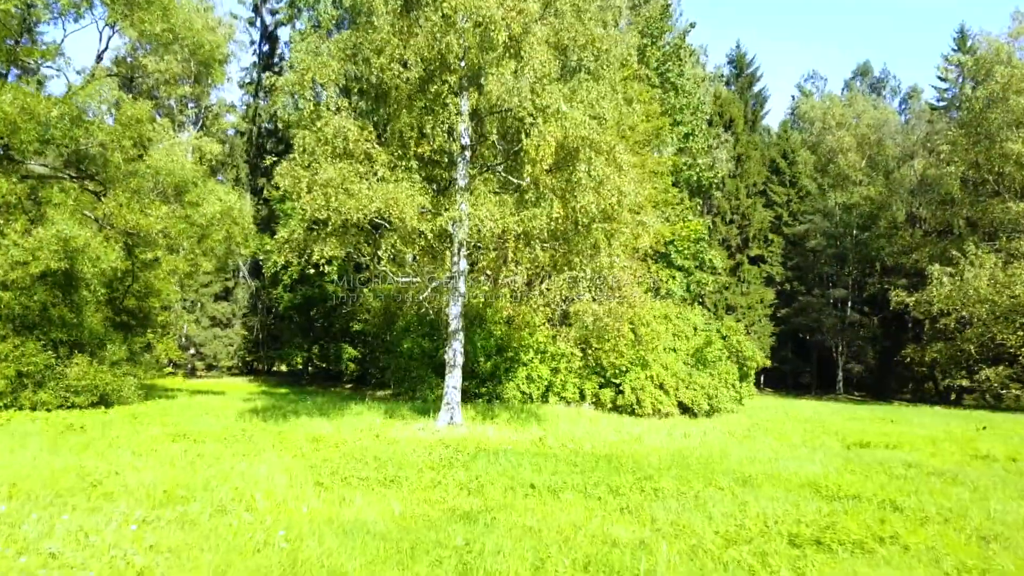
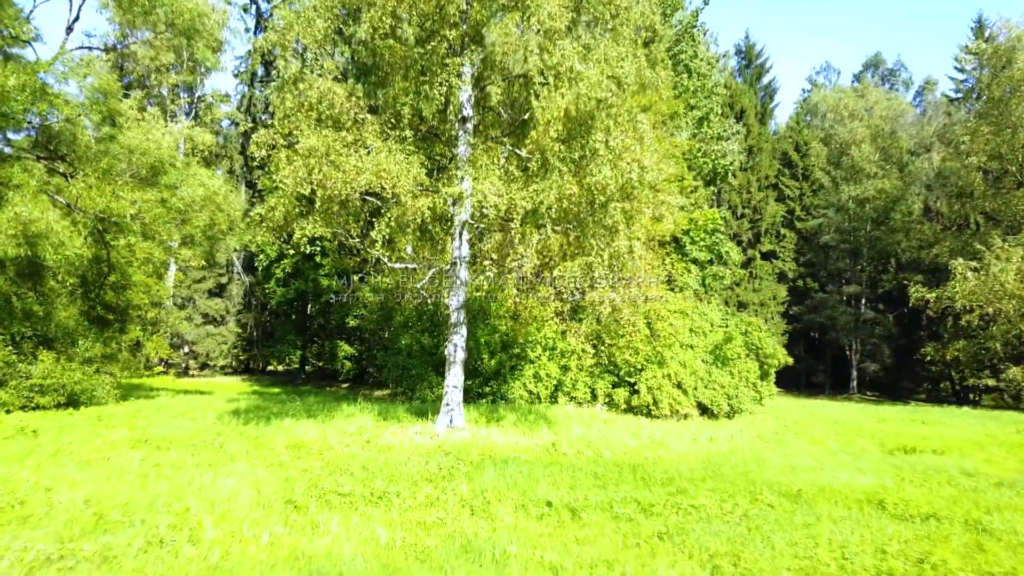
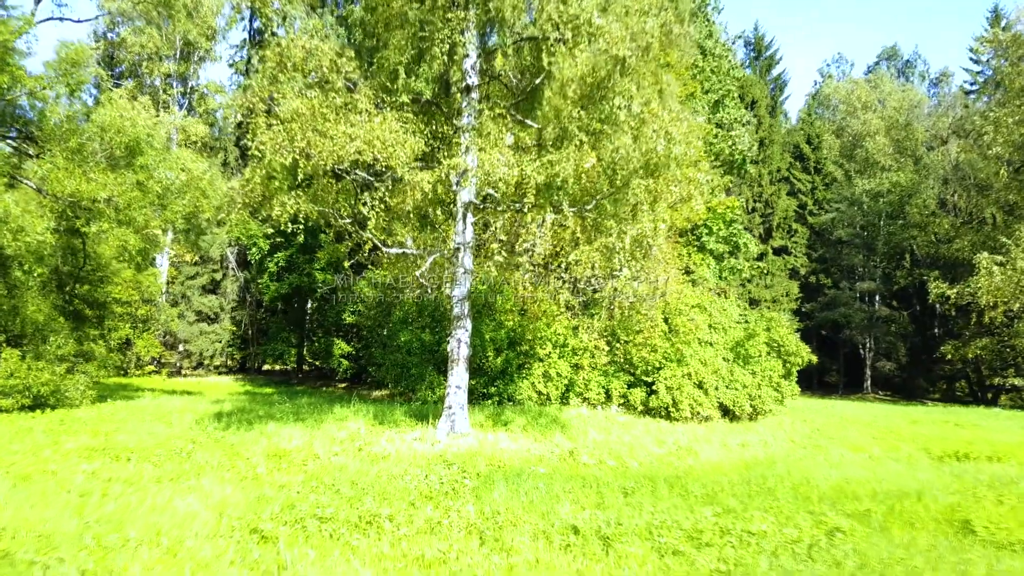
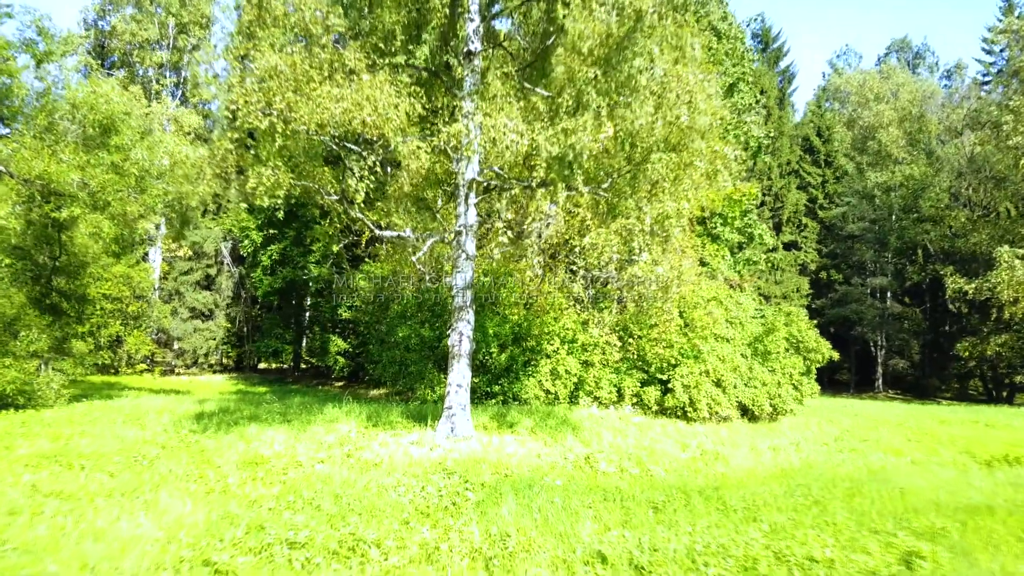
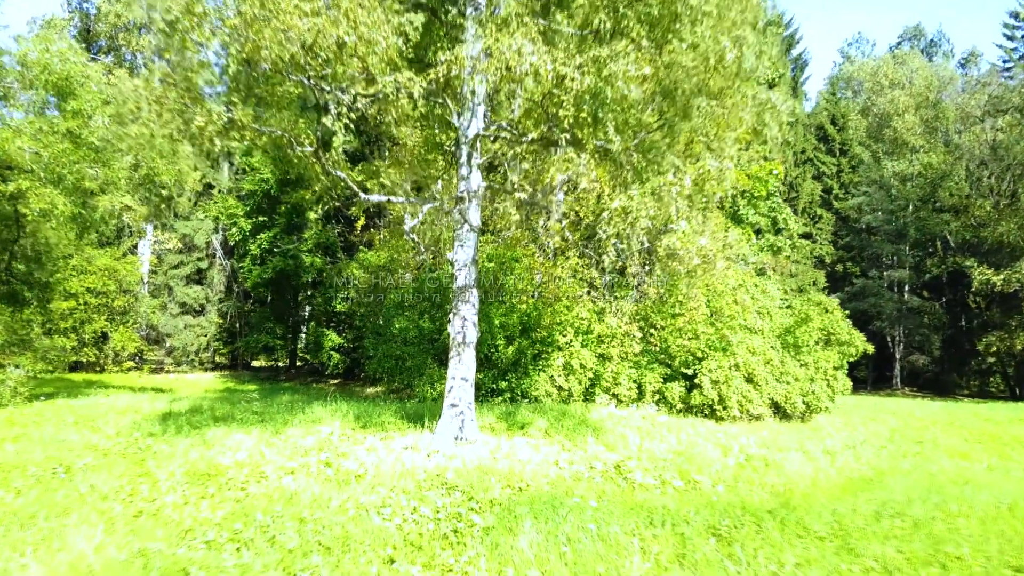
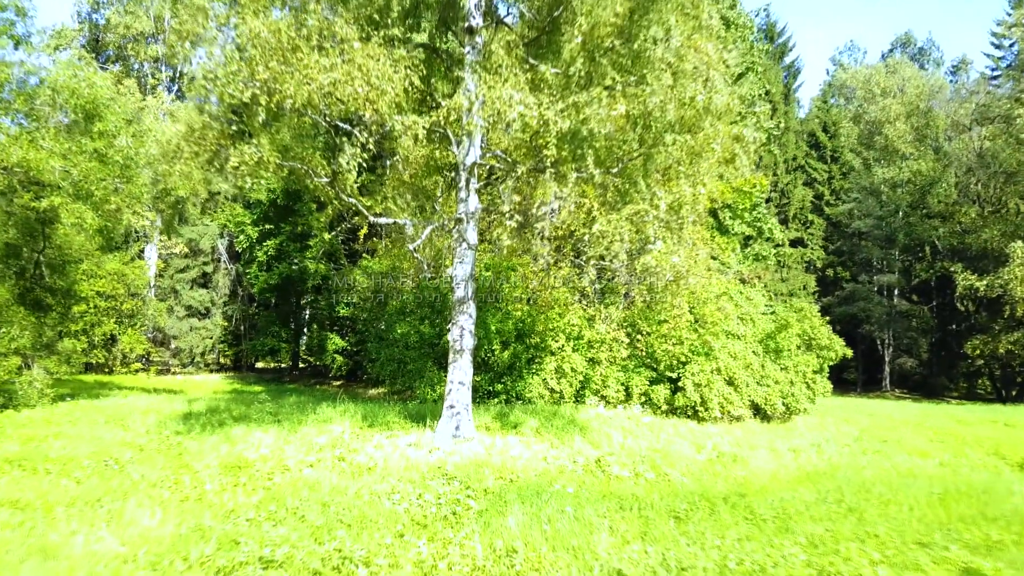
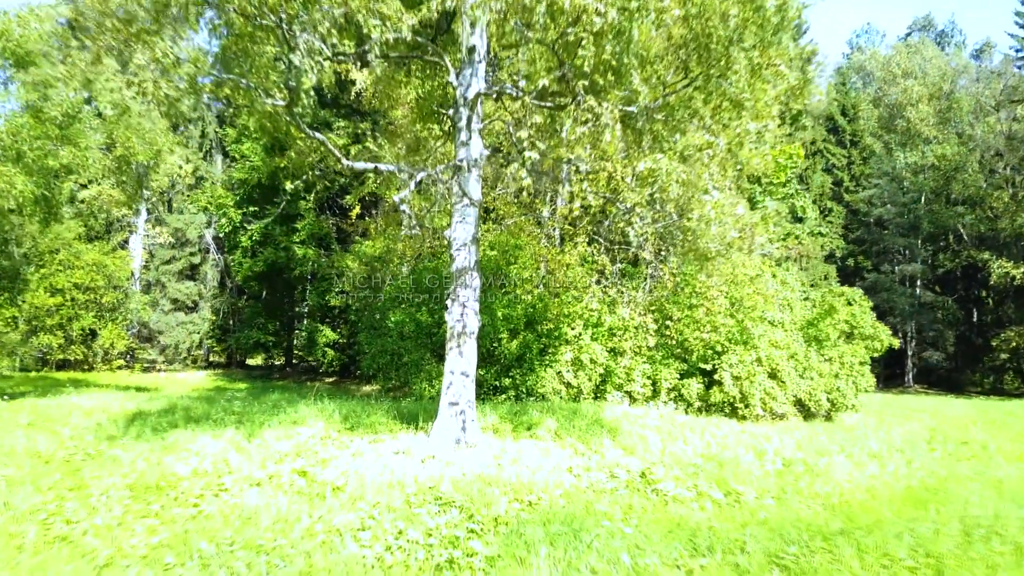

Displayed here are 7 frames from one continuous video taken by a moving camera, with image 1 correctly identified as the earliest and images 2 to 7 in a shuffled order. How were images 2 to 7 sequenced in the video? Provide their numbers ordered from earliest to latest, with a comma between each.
2, 3, 4, 6, 5, 7
